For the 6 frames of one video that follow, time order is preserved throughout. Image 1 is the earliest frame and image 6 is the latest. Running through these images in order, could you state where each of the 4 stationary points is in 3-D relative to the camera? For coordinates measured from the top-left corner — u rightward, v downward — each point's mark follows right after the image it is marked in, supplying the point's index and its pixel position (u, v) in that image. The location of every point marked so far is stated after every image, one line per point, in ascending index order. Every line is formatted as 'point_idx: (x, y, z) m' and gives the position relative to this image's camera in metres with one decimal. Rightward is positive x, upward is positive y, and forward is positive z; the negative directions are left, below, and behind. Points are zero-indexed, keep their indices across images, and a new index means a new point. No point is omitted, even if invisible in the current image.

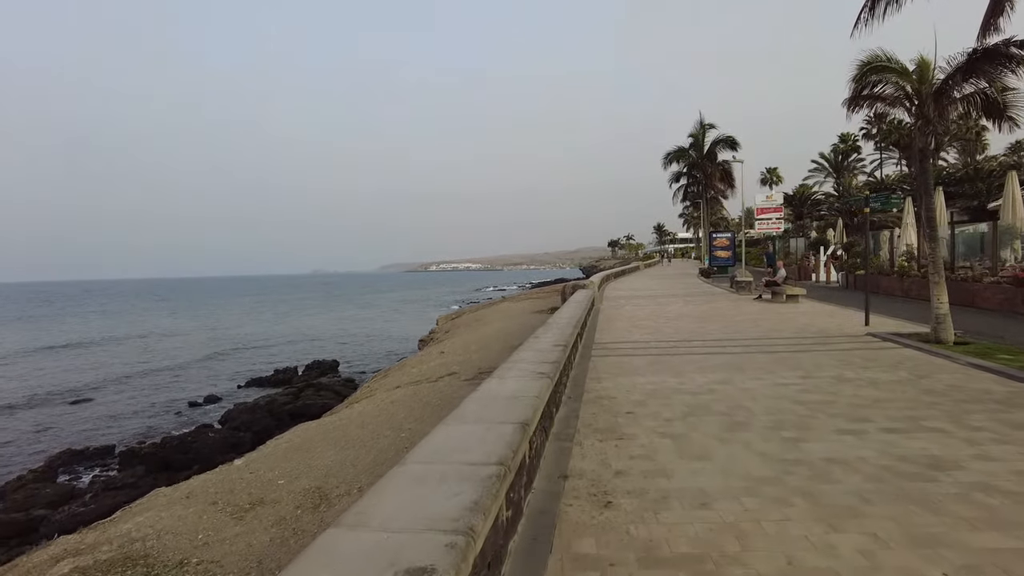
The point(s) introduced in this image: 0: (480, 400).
0: (-0.2, -0.8, +4.3) m
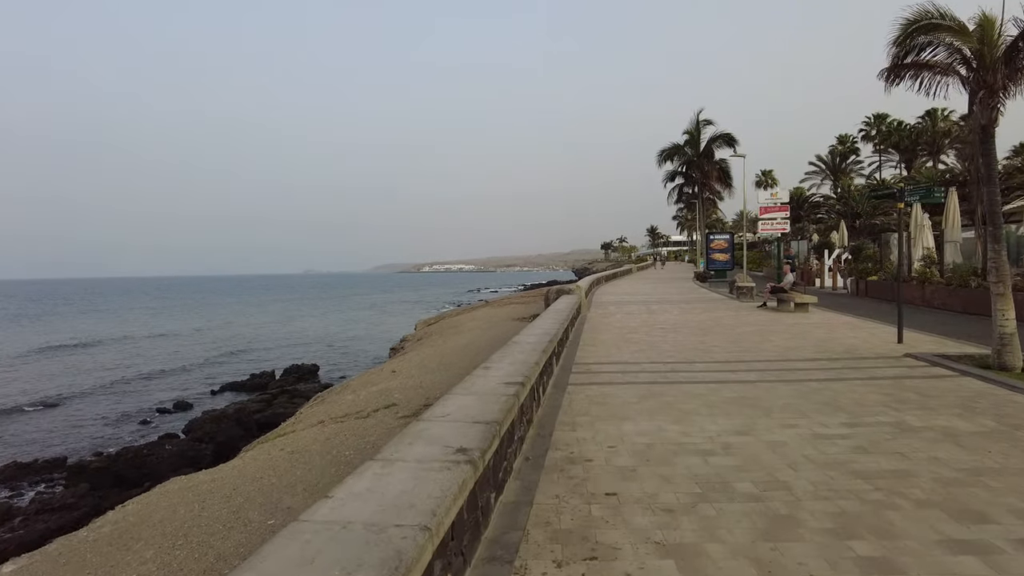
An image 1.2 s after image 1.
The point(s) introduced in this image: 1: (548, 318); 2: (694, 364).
0: (-0.8, -0.9, +2.2) m
1: (+0.8, -0.4, +12.4) m
2: (+2.8, -1.2, +9.2) m
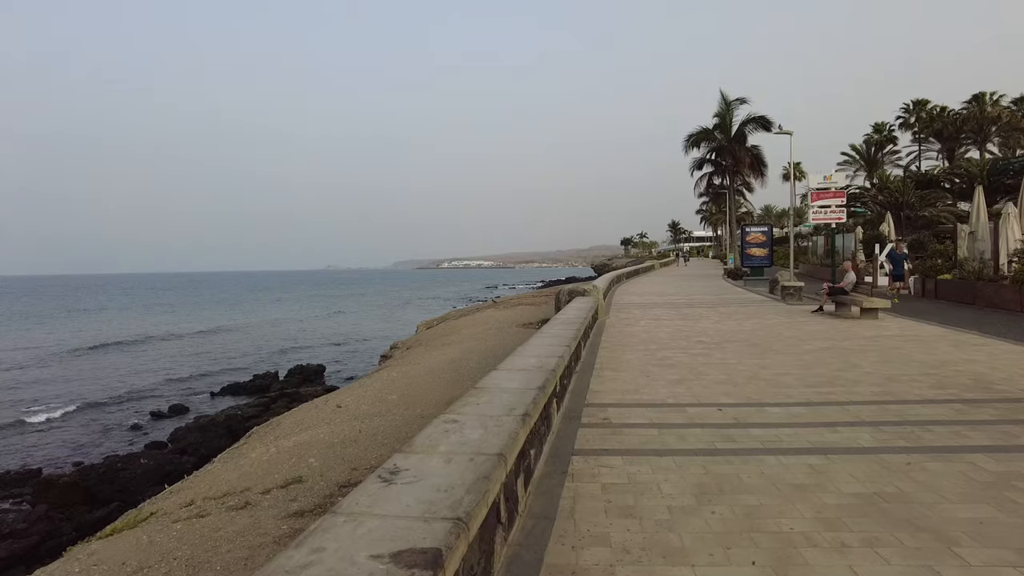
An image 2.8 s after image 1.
0: (-1.2, -1.0, -0.7) m
1: (+0.7, -0.5, +9.4) m
2: (+2.6, -1.3, +6.2) m
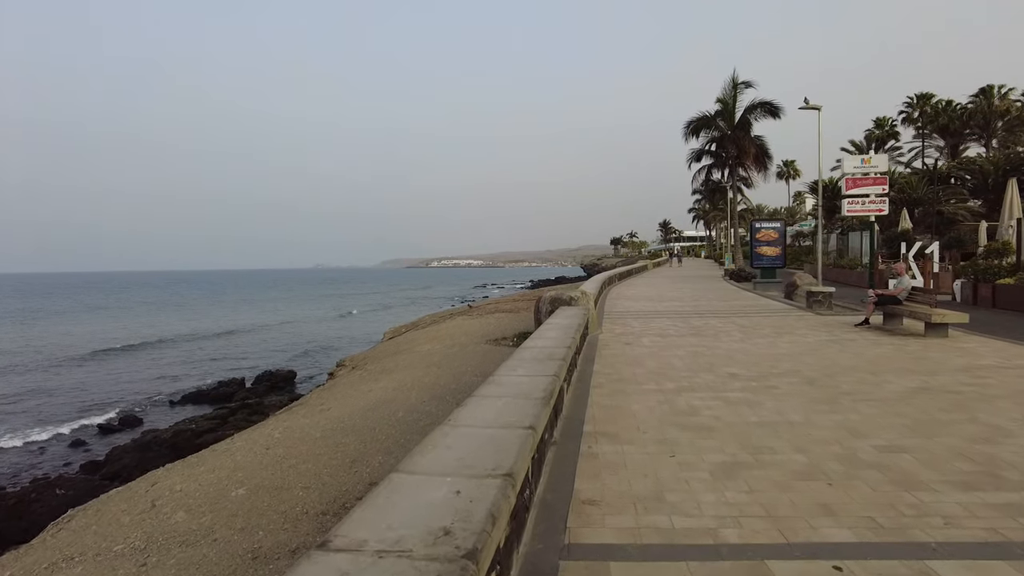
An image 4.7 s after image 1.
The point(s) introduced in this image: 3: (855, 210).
0: (-1.6, -1.2, -4.0) m
1: (+0.1, -0.6, +6.2) m
2: (+2.1, -1.4, +3.0) m
3: (+8.8, +2.0, +15.2) m
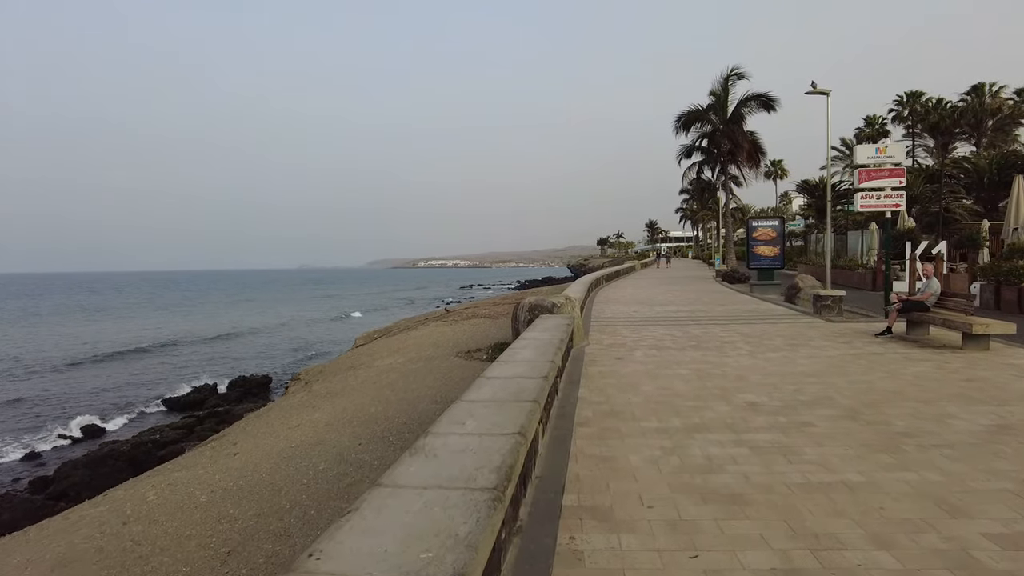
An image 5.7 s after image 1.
0: (-1.7, -1.3, -5.6) m
1: (-0.2, -0.7, +4.6) m
2: (+1.8, -1.5, +1.4) m
3: (+8.3, +1.9, +13.8) m
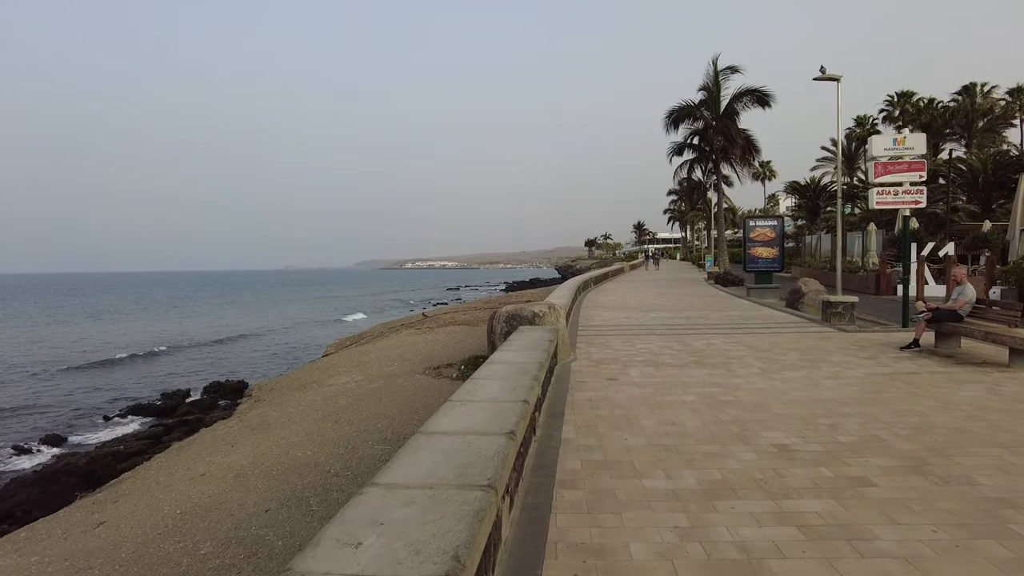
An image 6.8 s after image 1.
0: (-1.8, -1.4, -7.1) m
1: (-0.5, -0.8, +3.1) m
2: (+1.6, -1.6, 0.0) m
3: (+7.9, +1.8, +12.5) m
